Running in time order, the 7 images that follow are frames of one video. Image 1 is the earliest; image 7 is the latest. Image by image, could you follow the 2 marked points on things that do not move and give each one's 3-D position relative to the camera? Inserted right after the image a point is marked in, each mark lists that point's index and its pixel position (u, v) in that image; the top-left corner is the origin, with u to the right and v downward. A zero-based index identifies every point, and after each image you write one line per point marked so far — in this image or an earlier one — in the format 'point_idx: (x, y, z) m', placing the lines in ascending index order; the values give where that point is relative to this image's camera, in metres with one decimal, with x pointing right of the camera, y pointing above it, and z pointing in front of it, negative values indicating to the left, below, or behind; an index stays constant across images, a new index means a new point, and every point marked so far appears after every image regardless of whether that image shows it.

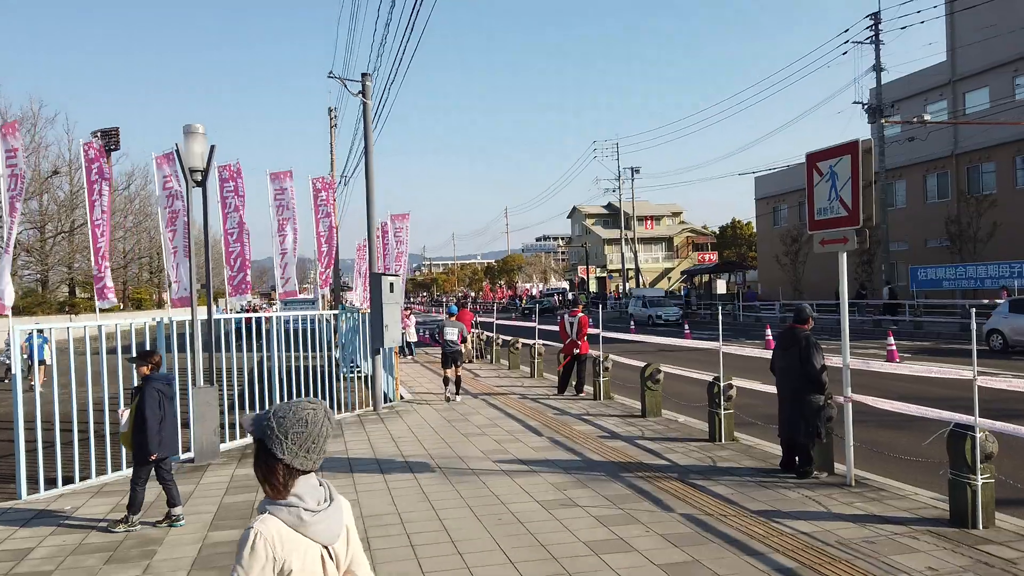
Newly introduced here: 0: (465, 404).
0: (-0.8, -1.9, +12.5) m
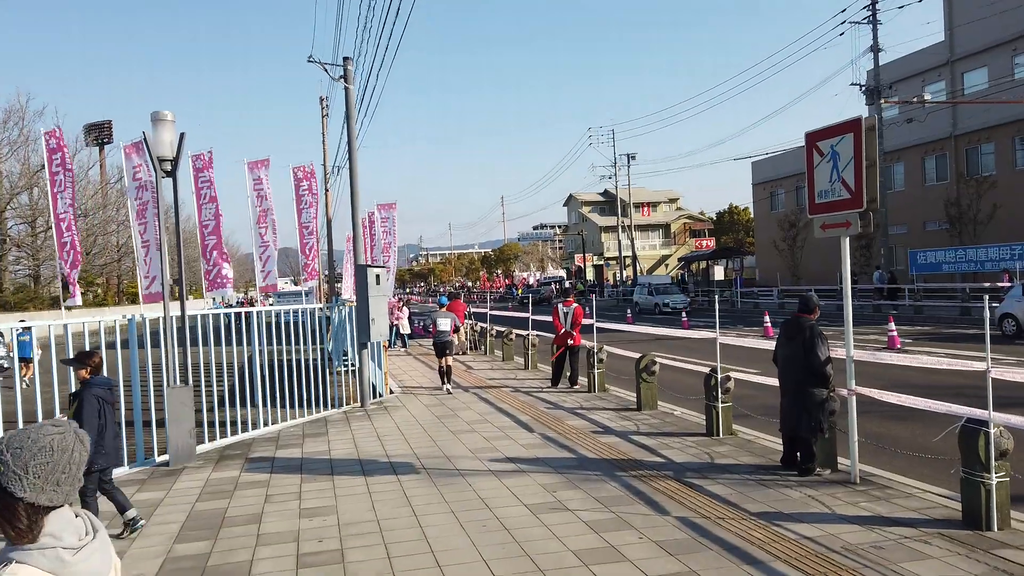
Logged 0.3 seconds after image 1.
0: (-0.9, -1.8, +12.1) m
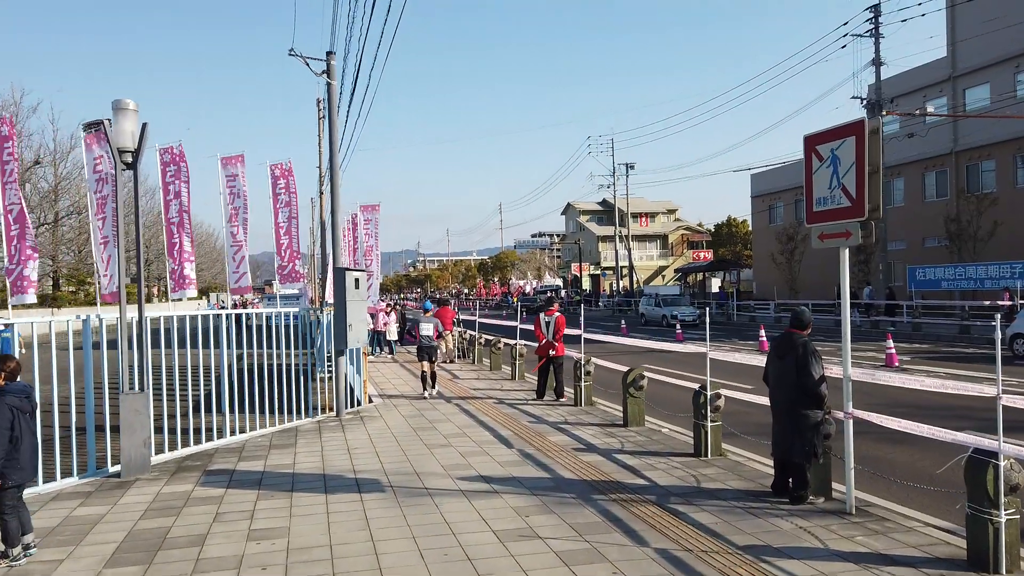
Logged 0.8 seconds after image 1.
0: (-1.2, -1.9, +11.7) m
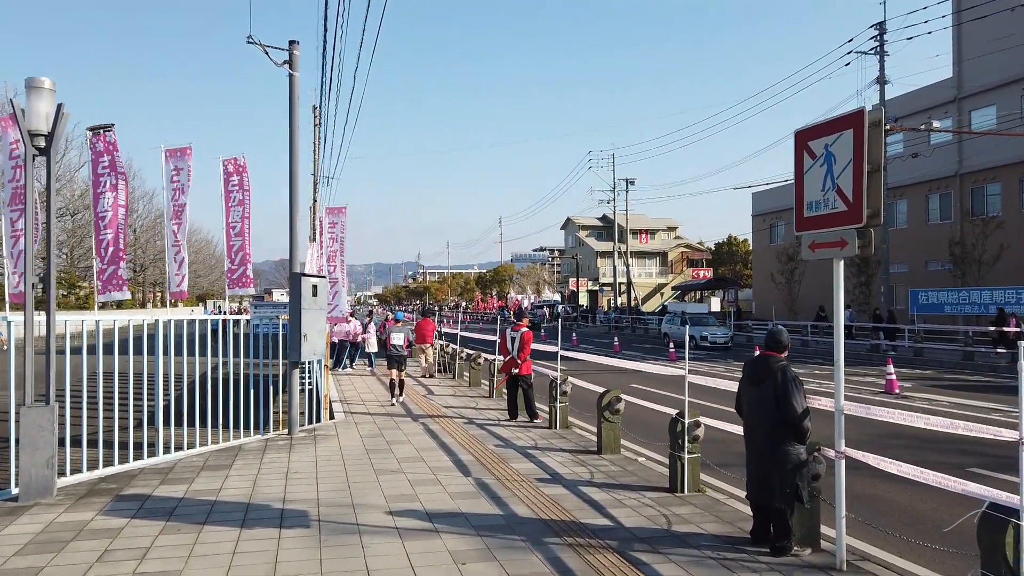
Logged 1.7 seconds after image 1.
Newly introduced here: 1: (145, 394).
0: (-1.6, -2.0, +10.8) m
1: (-6.3, -1.8, +13.1) m
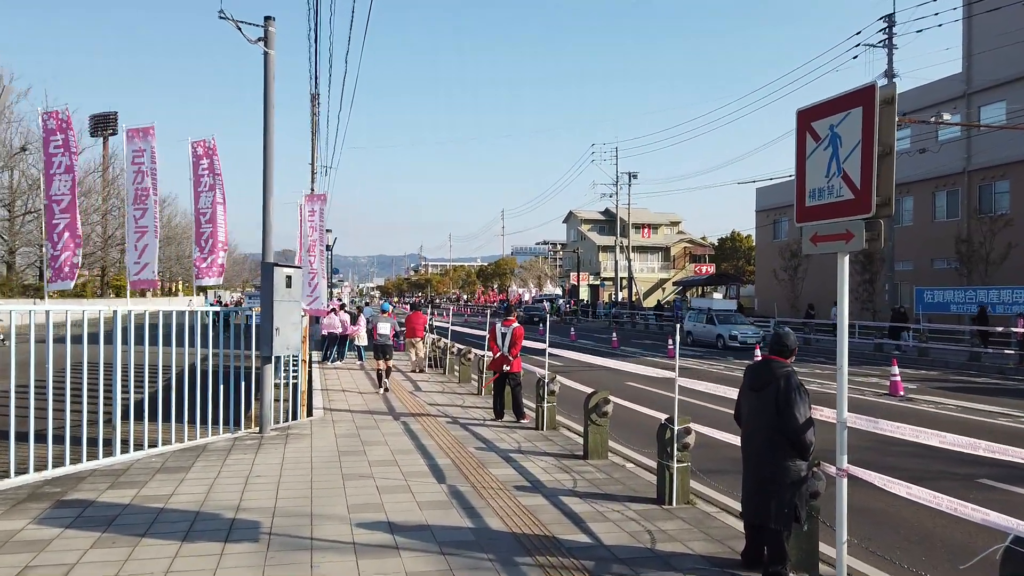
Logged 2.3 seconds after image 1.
0: (-1.8, -1.9, +10.3) m
1: (-6.5, -1.7, +12.6) m
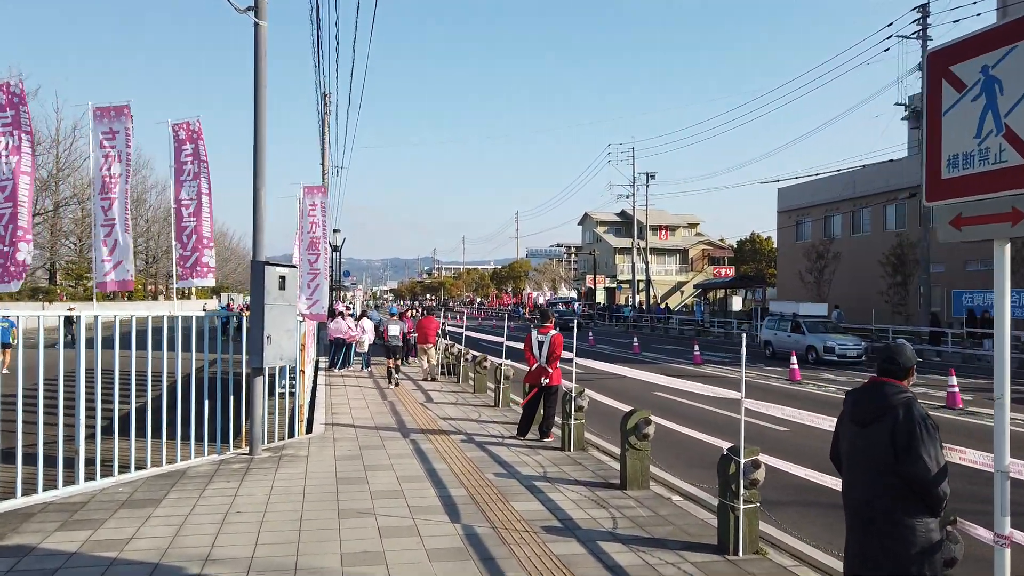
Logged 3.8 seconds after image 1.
0: (-1.5, -1.9, +9.1) m
1: (-6.2, -1.7, +11.6) m
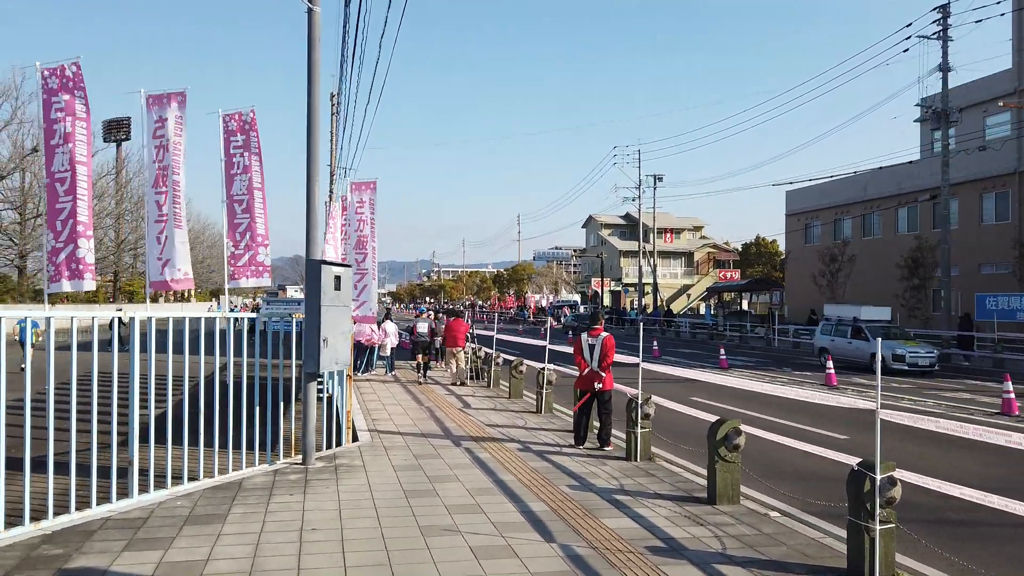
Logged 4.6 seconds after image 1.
0: (-0.8, -1.9, +8.7) m
1: (-5.5, -1.7, +11.1) m
